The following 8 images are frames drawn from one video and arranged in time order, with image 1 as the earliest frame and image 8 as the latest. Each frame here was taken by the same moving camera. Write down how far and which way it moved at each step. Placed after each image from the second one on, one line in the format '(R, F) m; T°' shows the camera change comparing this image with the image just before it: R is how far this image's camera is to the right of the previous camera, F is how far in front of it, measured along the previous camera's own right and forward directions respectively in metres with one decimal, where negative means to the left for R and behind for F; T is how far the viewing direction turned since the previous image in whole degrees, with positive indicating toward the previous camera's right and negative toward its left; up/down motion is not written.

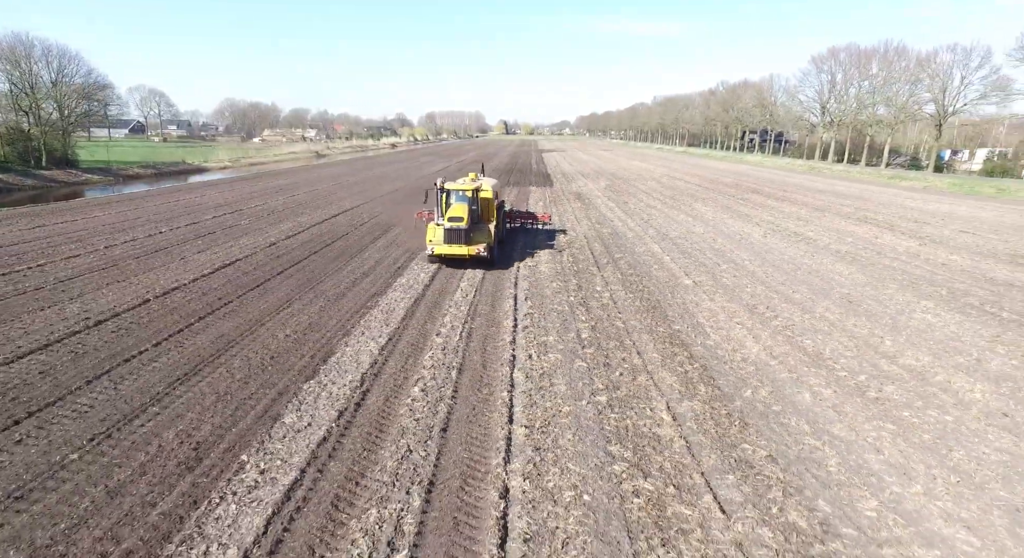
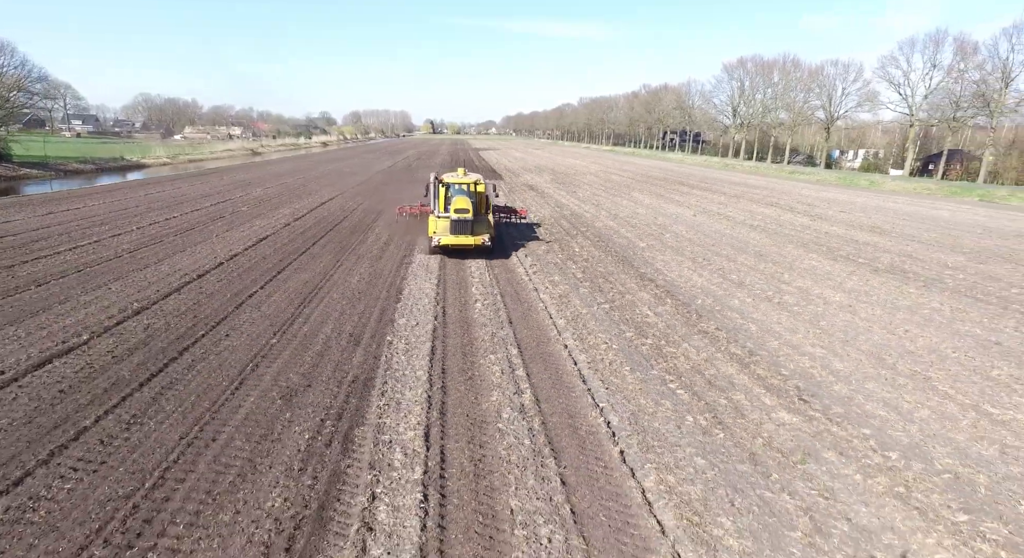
(-1.9, -2.8) m; +8°
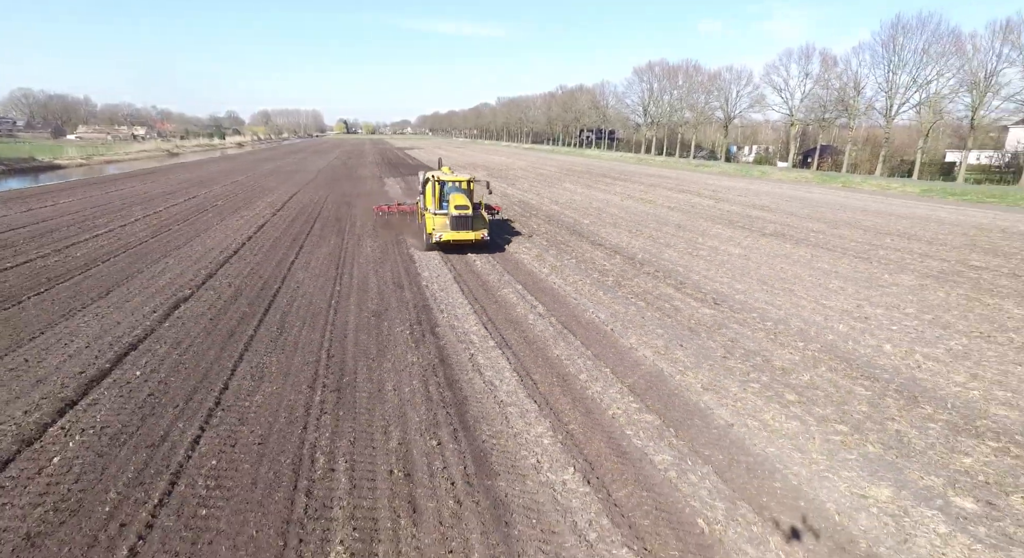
(-1.7, -2.7) m; +8°
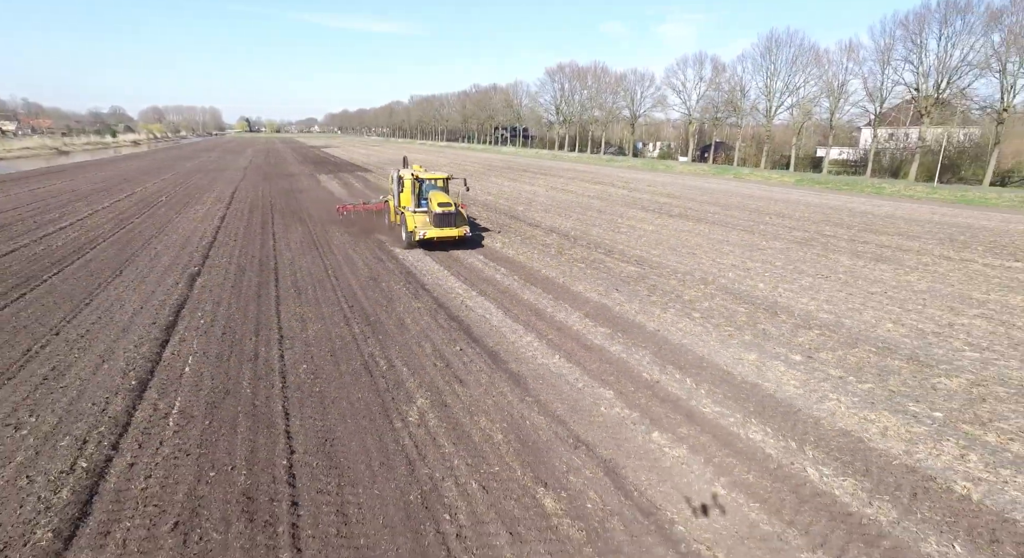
(-1.1, -2.0) m; +9°
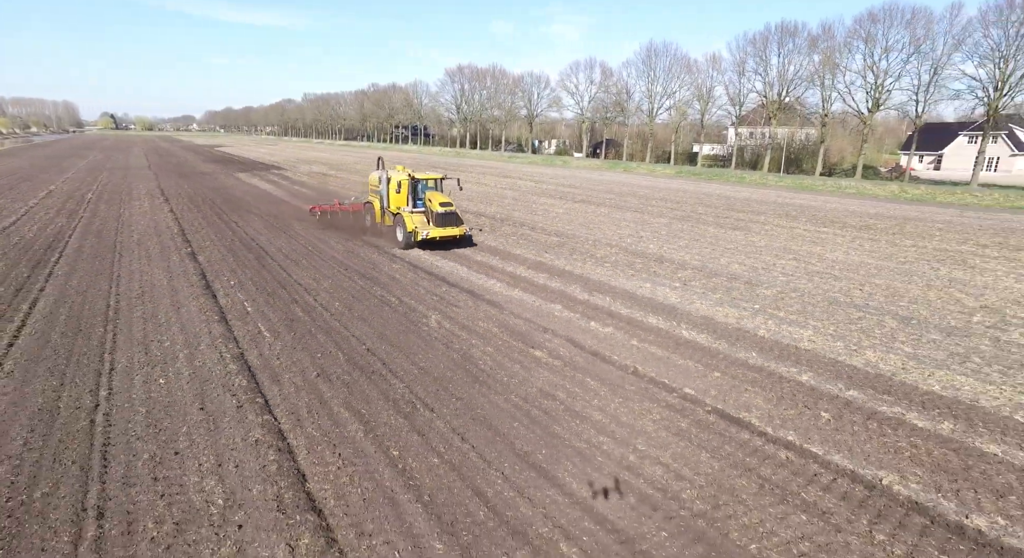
(-1.2, -2.5) m; +11°
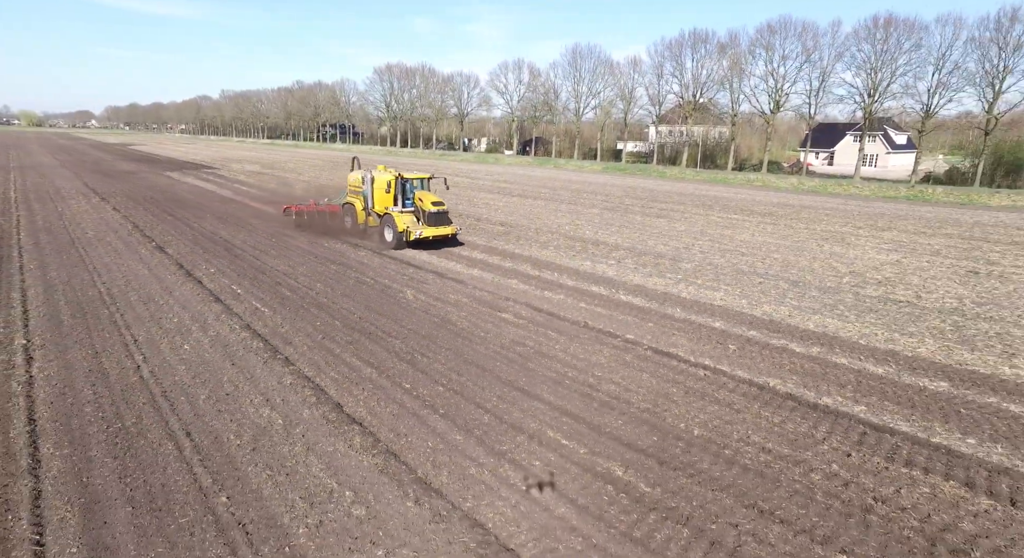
(-0.6, -1.2) m; +7°
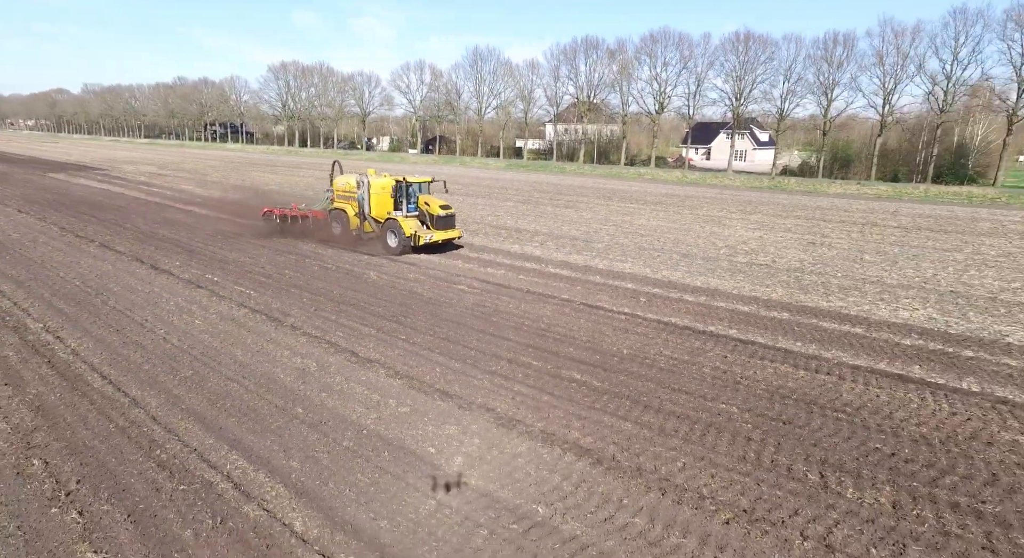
(-0.9, -1.6) m; +10°
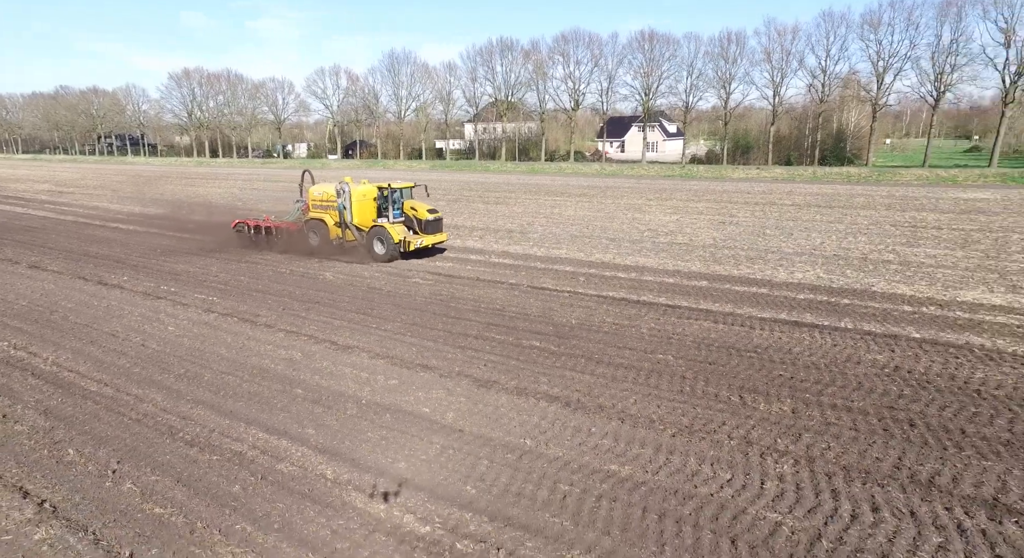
(-0.4, -0.8) m; +8°
